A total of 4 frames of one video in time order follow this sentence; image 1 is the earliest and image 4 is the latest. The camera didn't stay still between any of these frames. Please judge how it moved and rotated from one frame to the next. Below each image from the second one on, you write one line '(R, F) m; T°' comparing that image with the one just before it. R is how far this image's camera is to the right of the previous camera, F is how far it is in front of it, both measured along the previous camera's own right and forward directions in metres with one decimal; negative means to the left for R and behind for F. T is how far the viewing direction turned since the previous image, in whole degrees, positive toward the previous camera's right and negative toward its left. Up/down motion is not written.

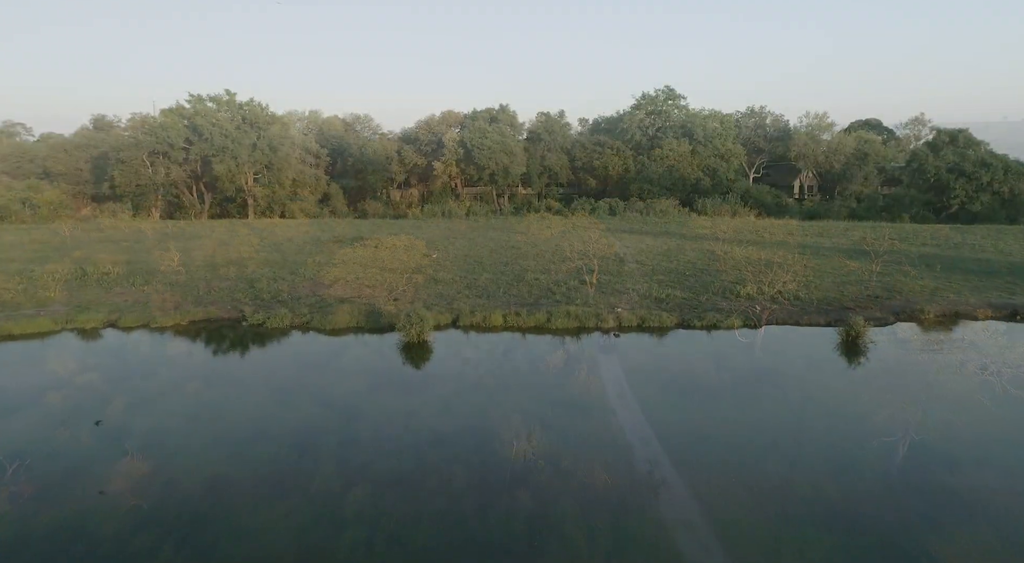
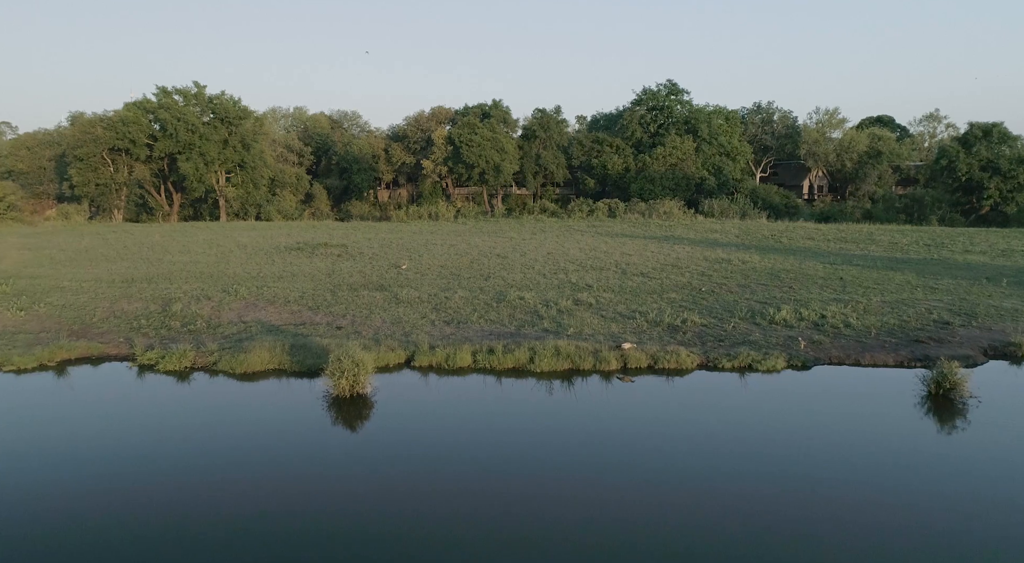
(+0.4, +2.9) m; 0°
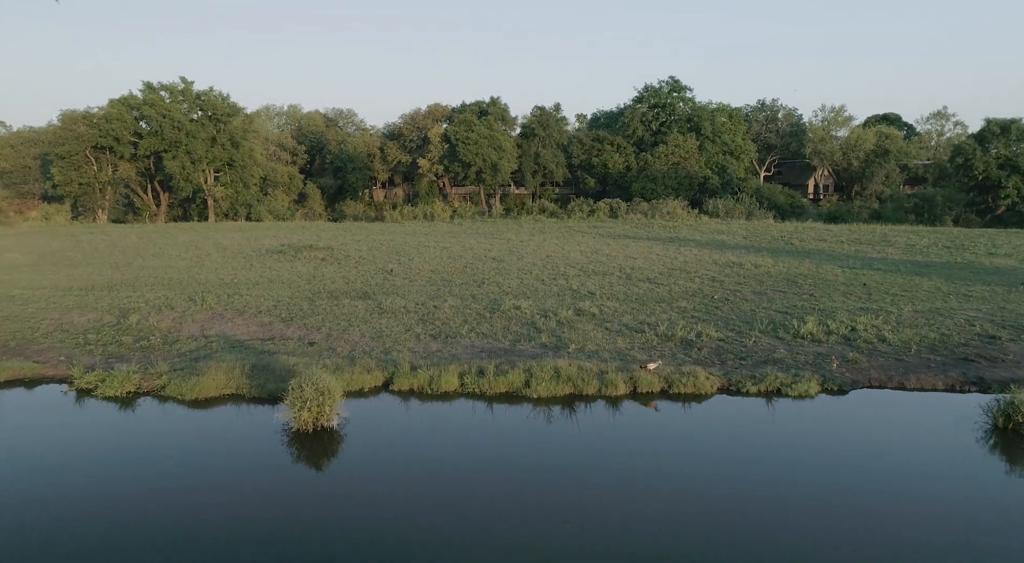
(+0.1, +1.2) m; 0°
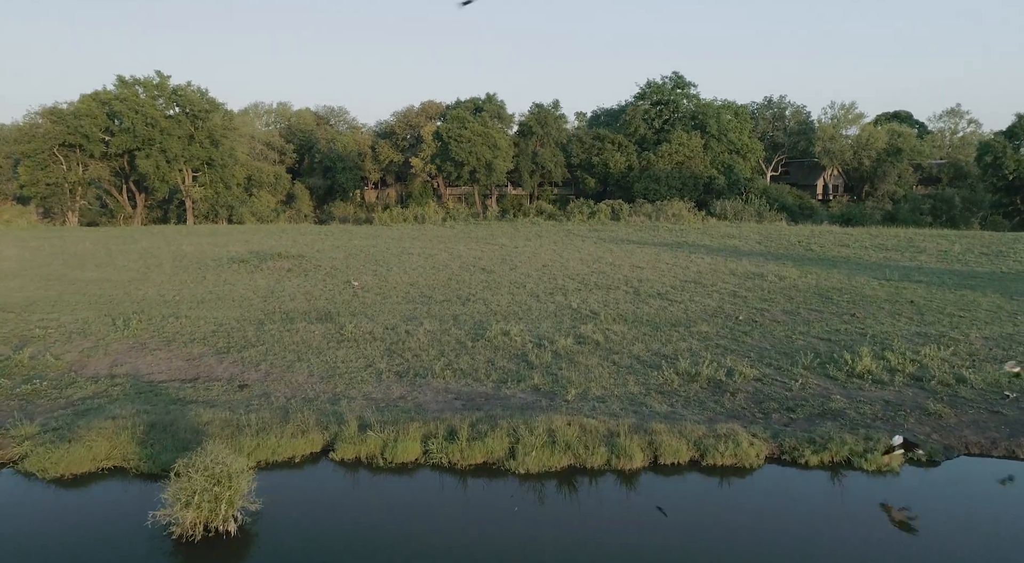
(+0.2, +2.0) m; 0°
